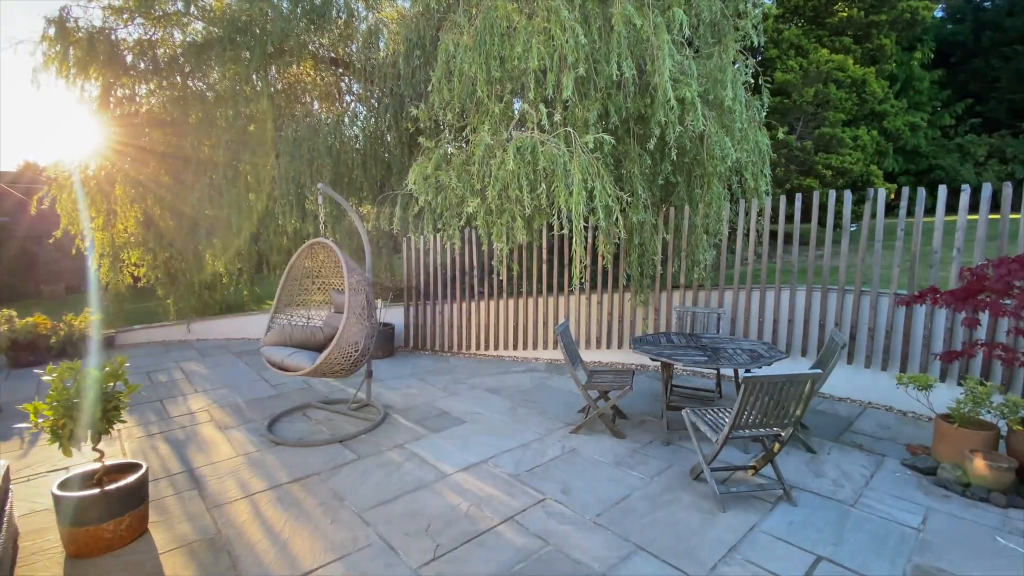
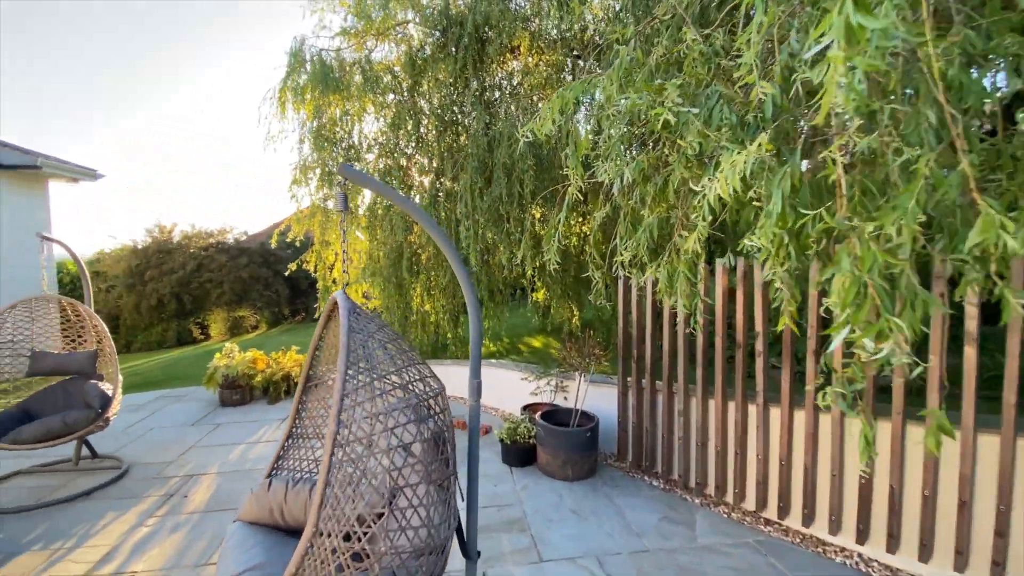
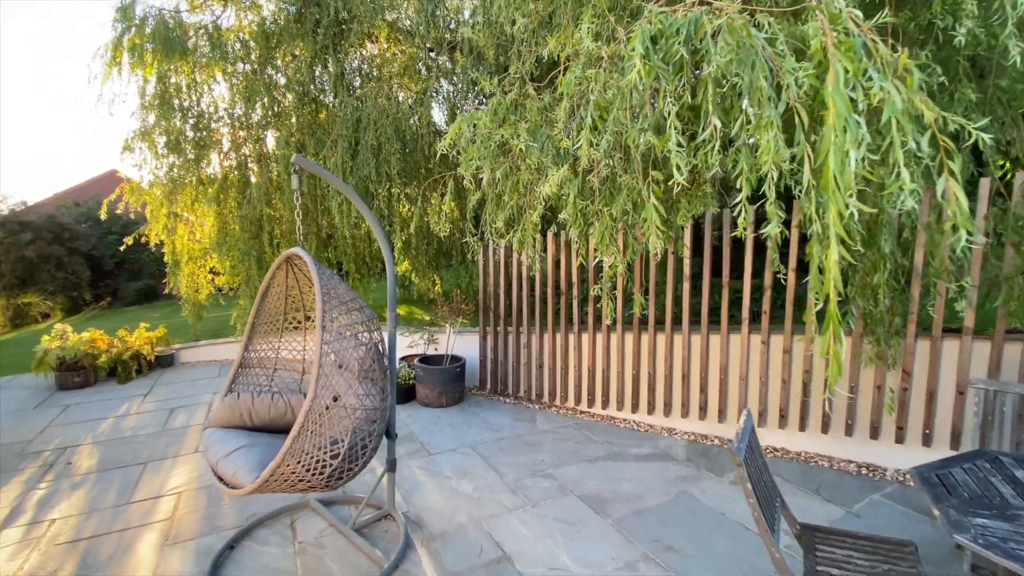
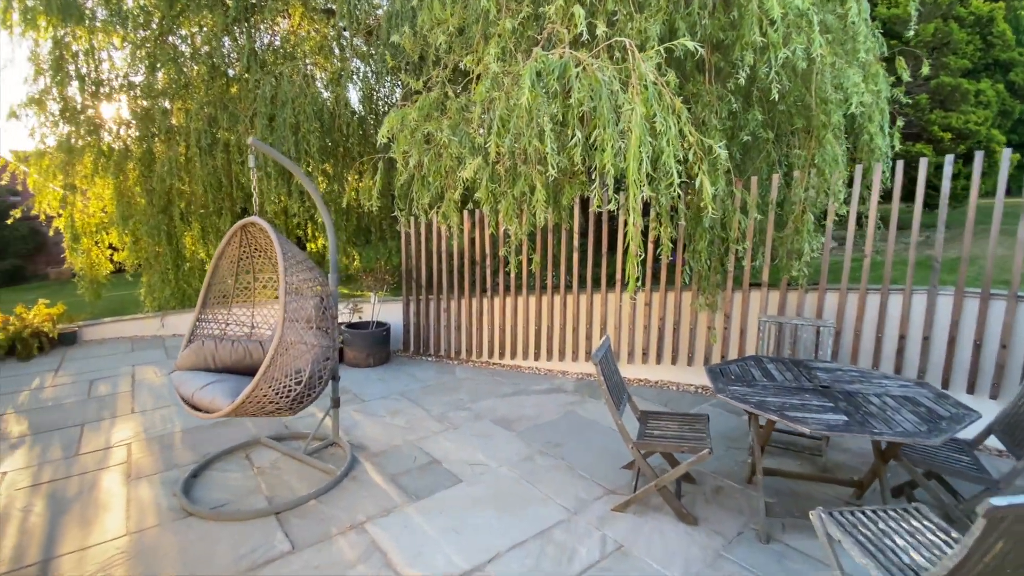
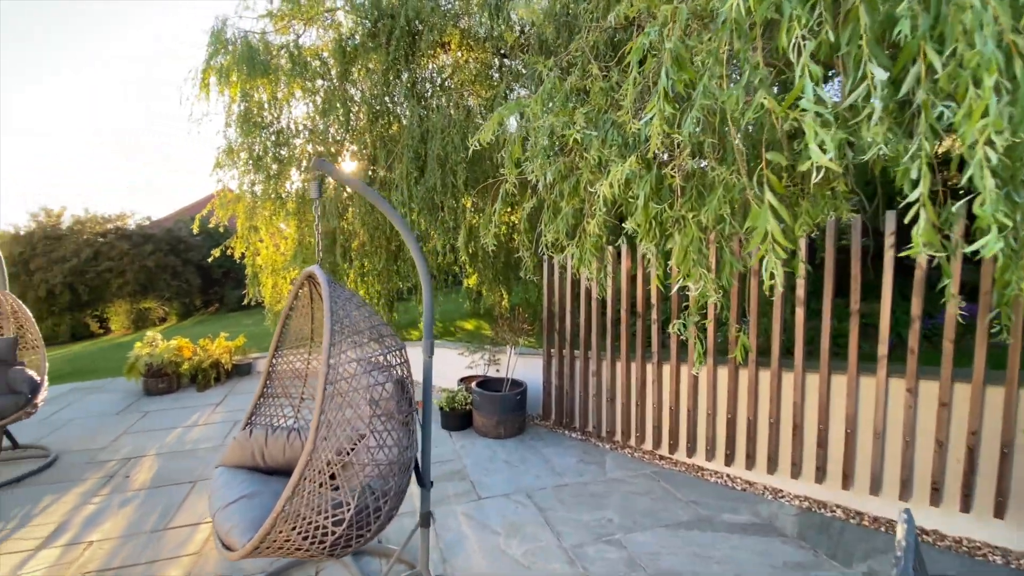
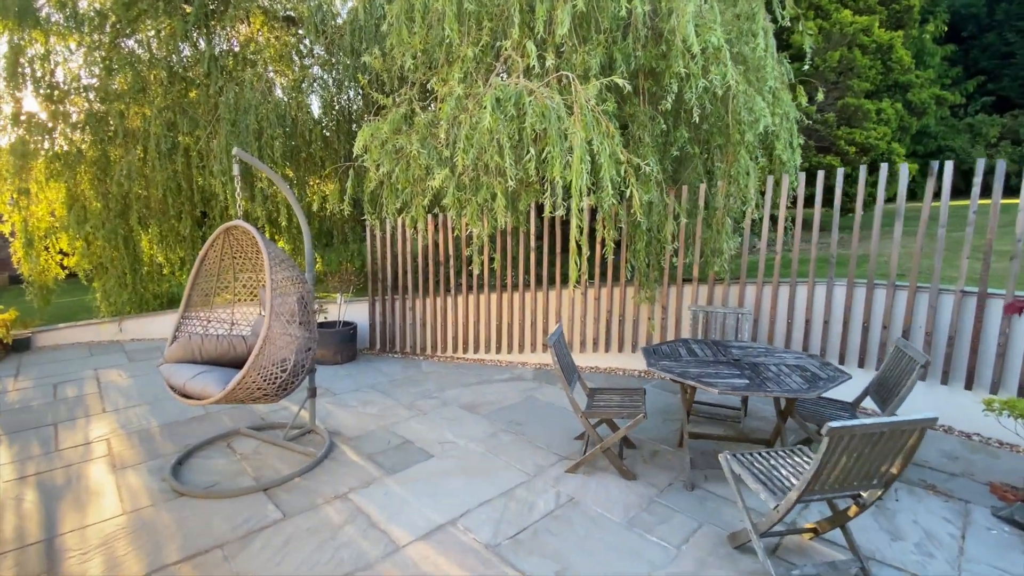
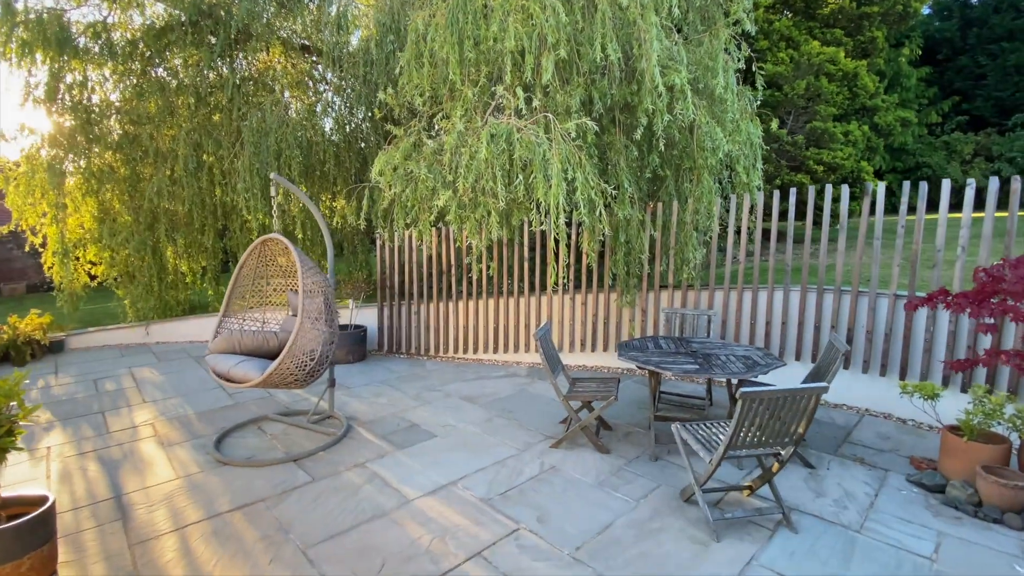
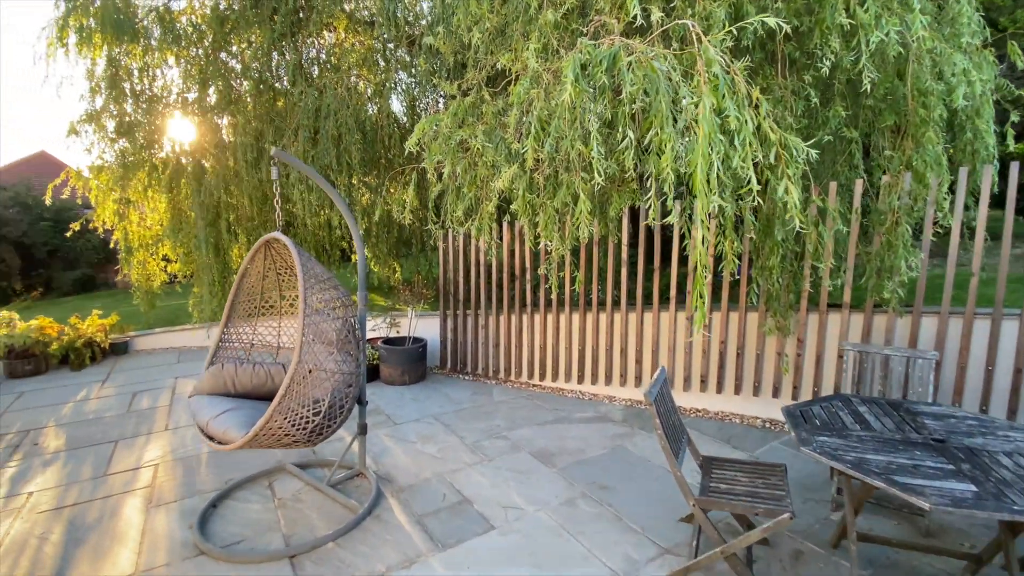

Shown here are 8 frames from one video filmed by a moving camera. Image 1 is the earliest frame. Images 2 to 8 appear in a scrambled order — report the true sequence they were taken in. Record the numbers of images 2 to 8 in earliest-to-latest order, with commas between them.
7, 6, 4, 8, 3, 5, 2
